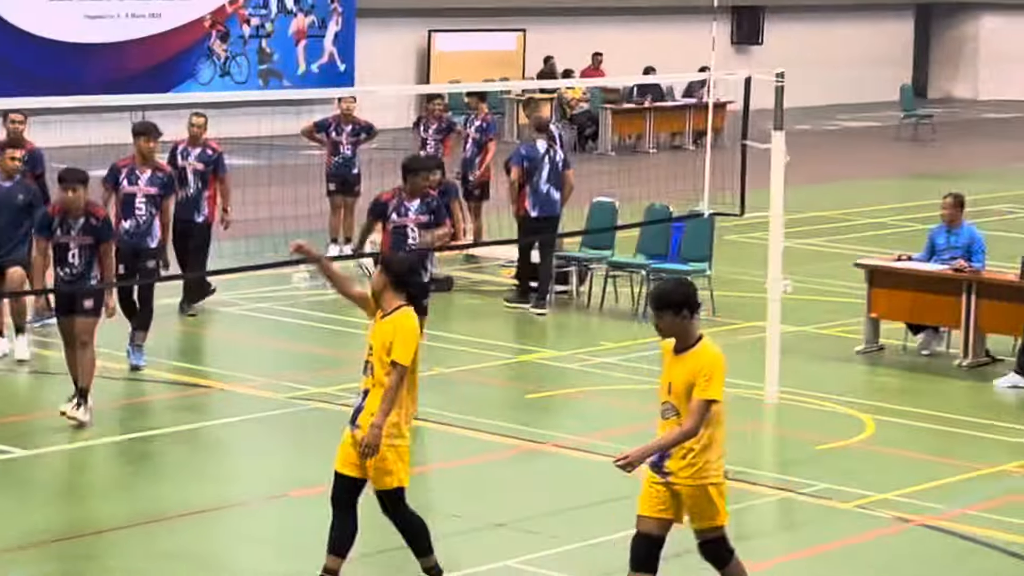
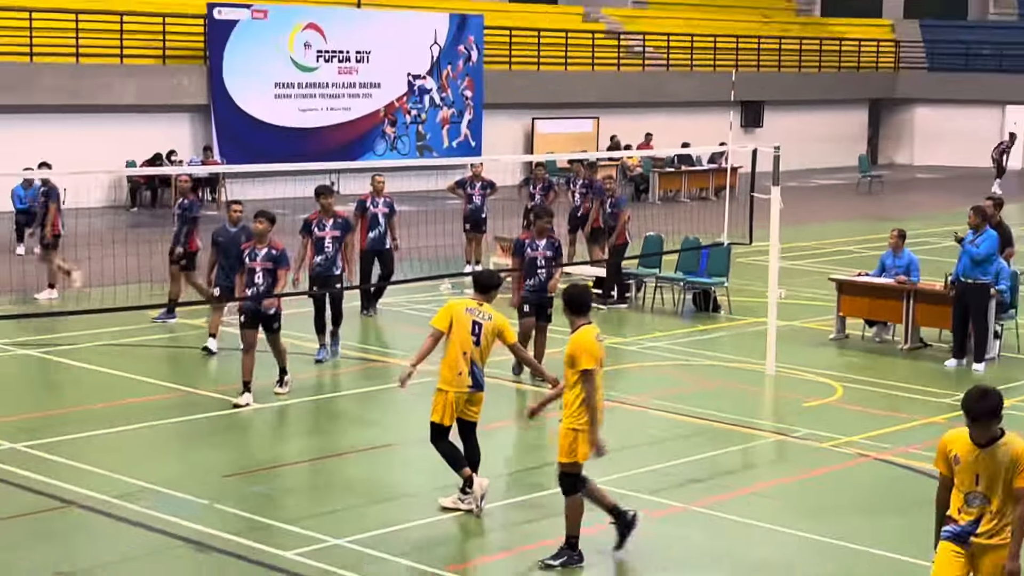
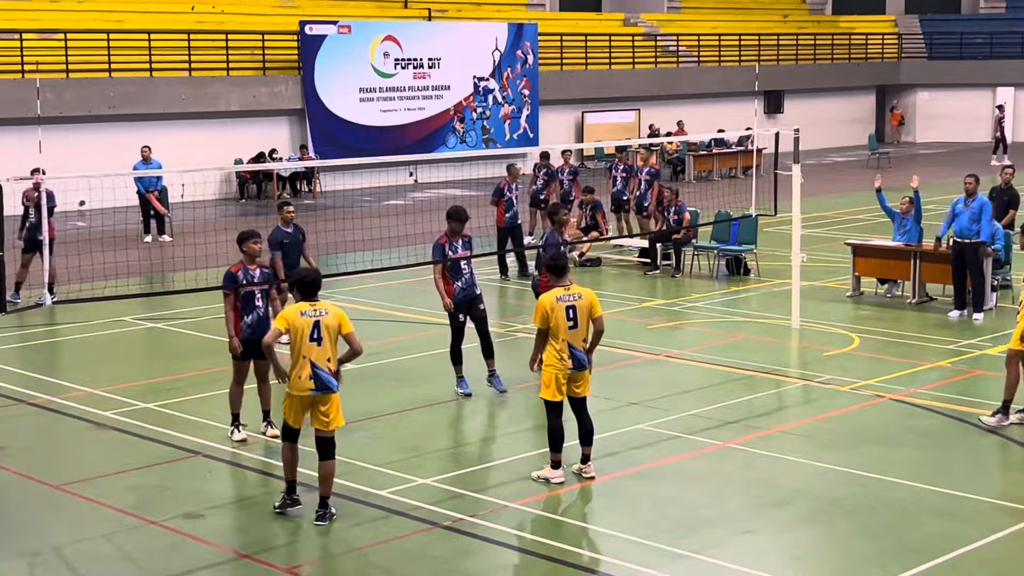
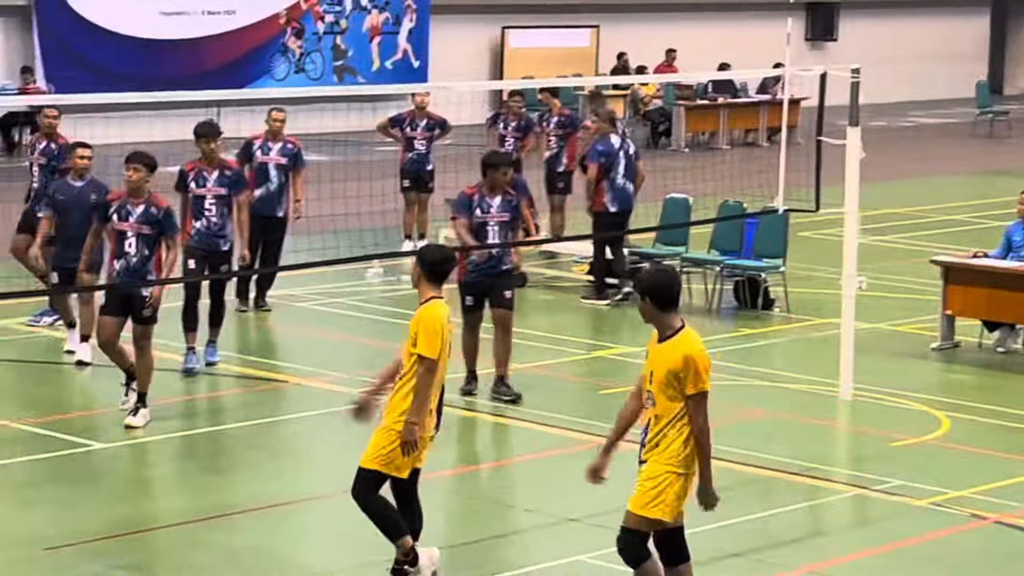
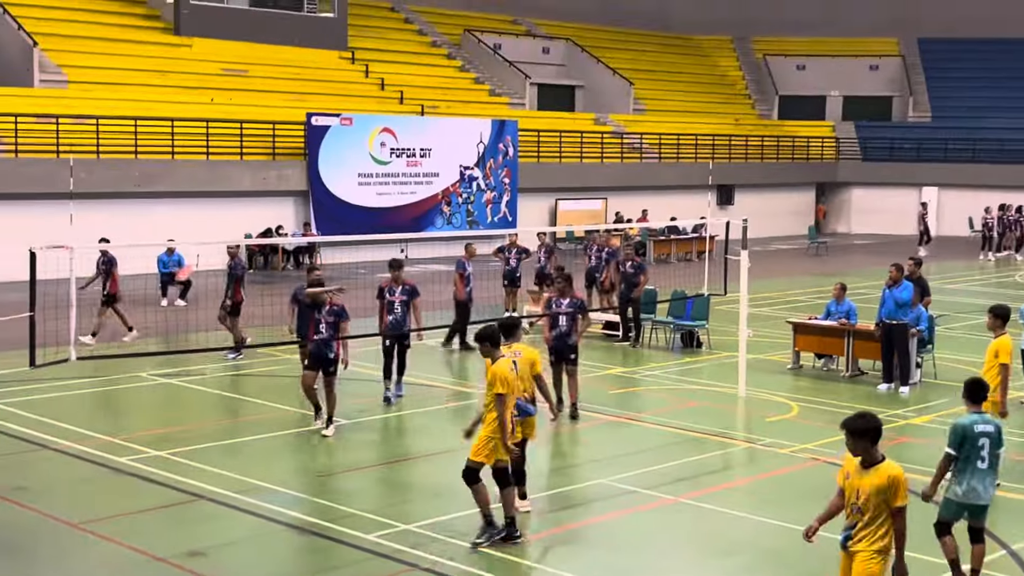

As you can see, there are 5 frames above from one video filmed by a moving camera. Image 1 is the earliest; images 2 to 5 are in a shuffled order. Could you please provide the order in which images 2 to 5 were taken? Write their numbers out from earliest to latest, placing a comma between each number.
4, 2, 5, 3
